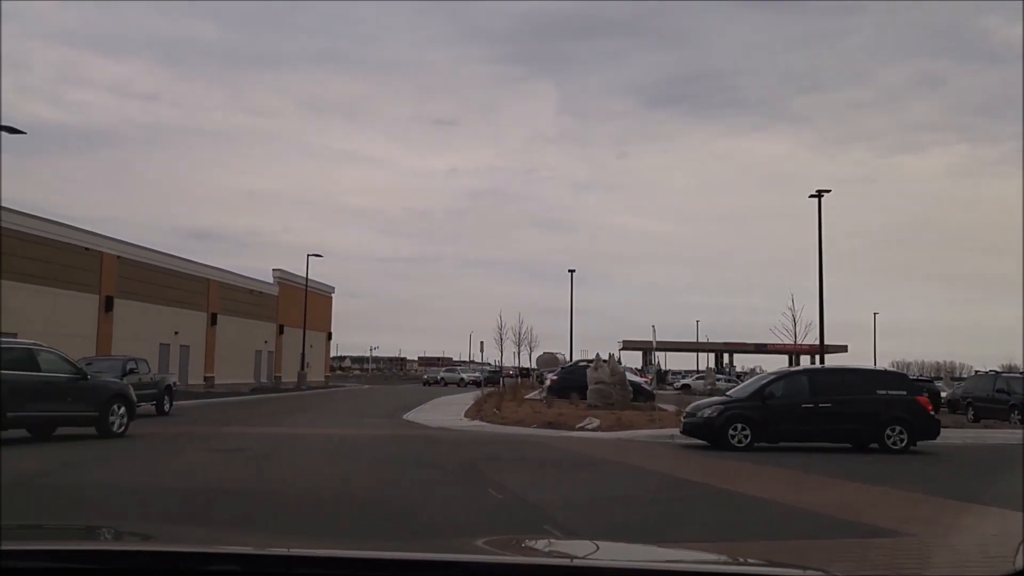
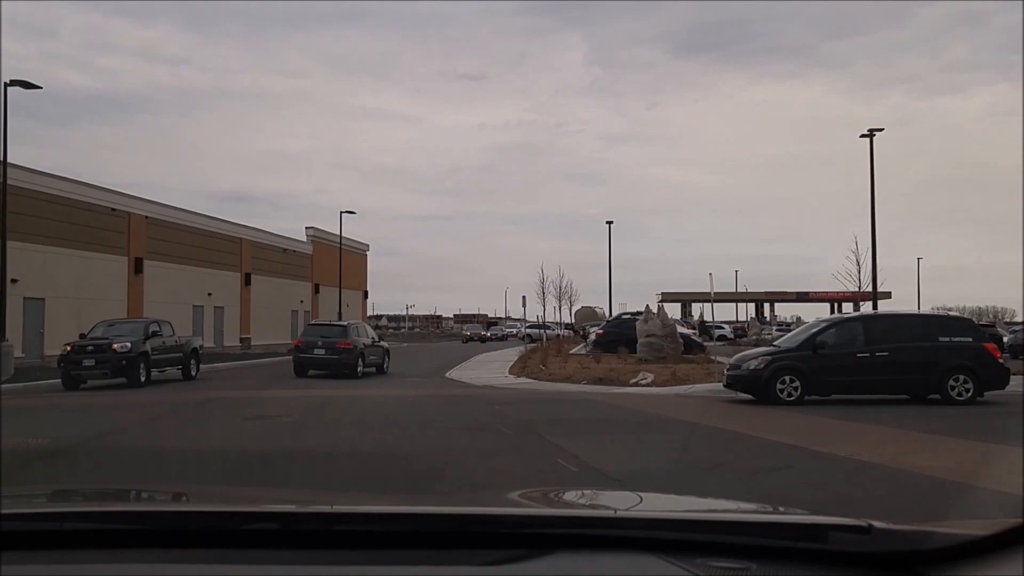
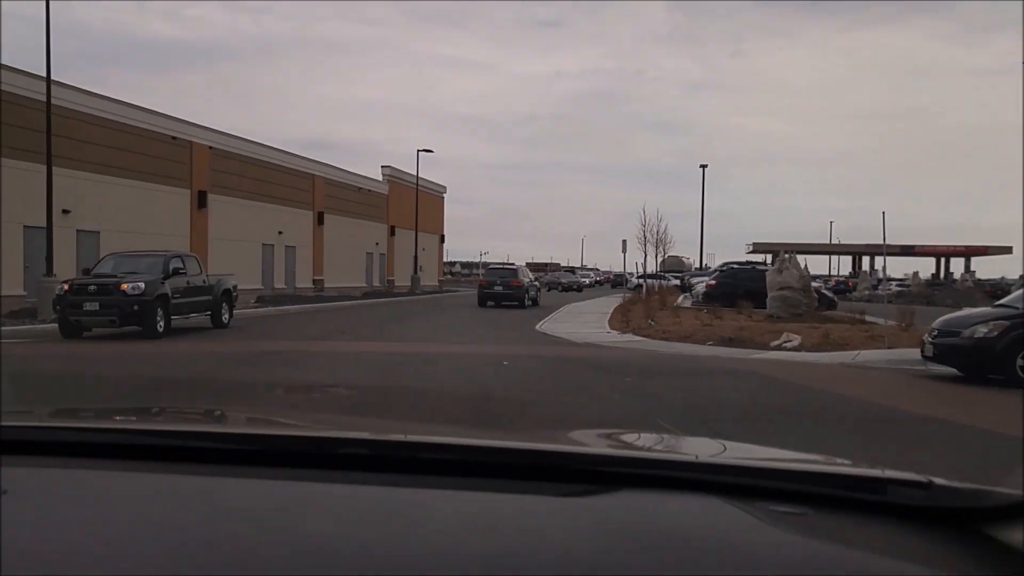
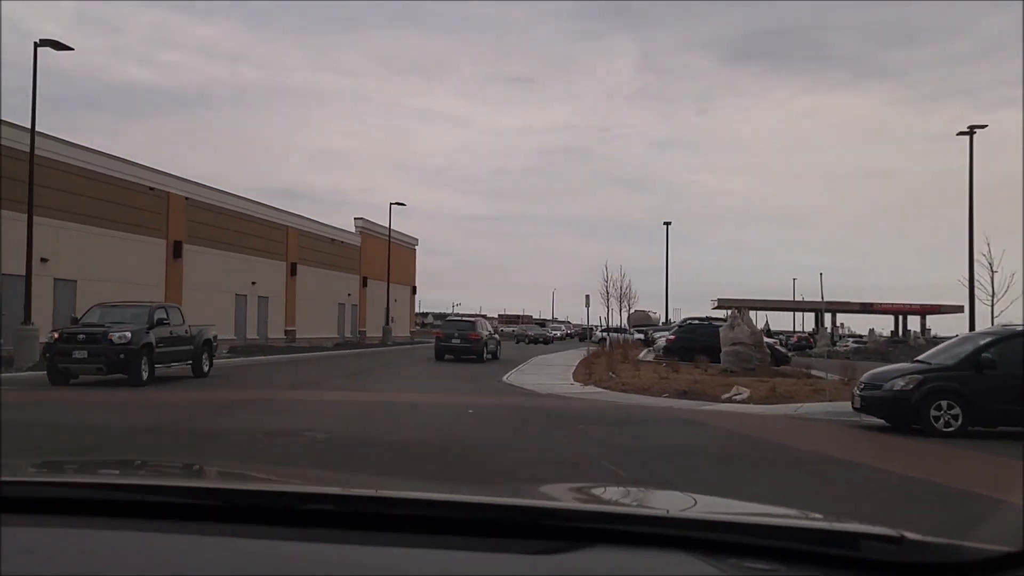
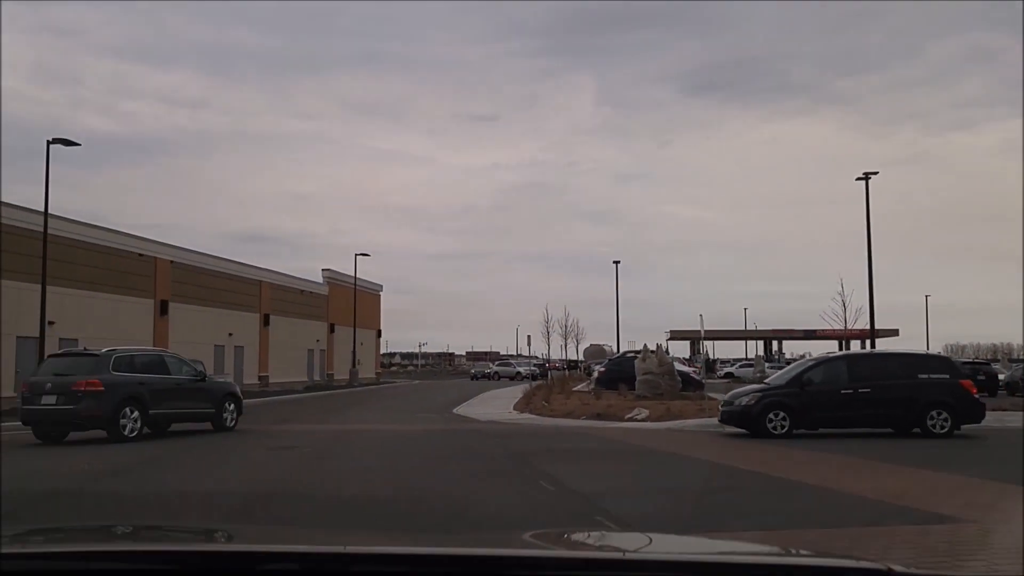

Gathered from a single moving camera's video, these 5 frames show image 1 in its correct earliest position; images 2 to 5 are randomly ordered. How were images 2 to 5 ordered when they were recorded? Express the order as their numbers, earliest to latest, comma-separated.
5, 2, 4, 3
